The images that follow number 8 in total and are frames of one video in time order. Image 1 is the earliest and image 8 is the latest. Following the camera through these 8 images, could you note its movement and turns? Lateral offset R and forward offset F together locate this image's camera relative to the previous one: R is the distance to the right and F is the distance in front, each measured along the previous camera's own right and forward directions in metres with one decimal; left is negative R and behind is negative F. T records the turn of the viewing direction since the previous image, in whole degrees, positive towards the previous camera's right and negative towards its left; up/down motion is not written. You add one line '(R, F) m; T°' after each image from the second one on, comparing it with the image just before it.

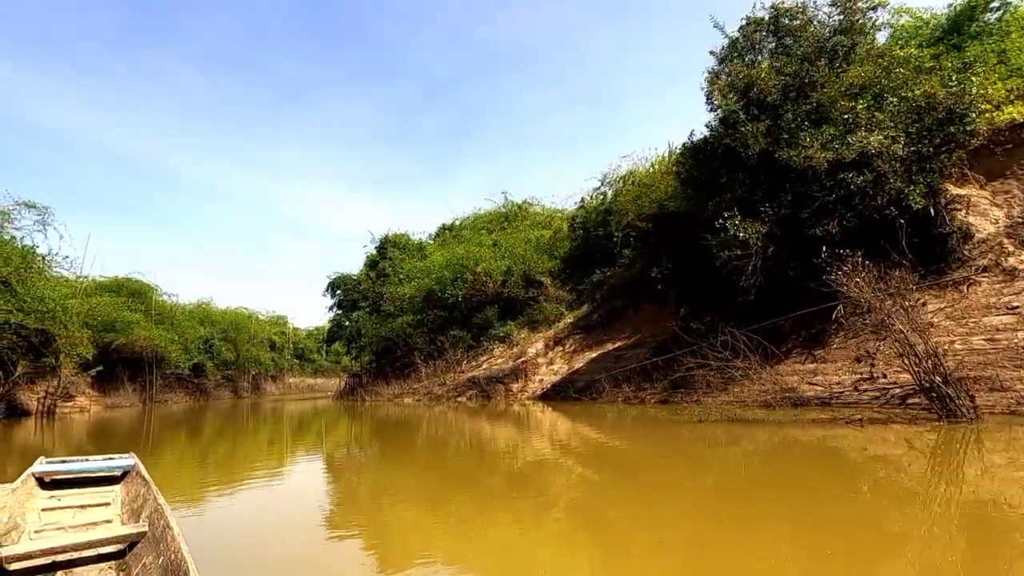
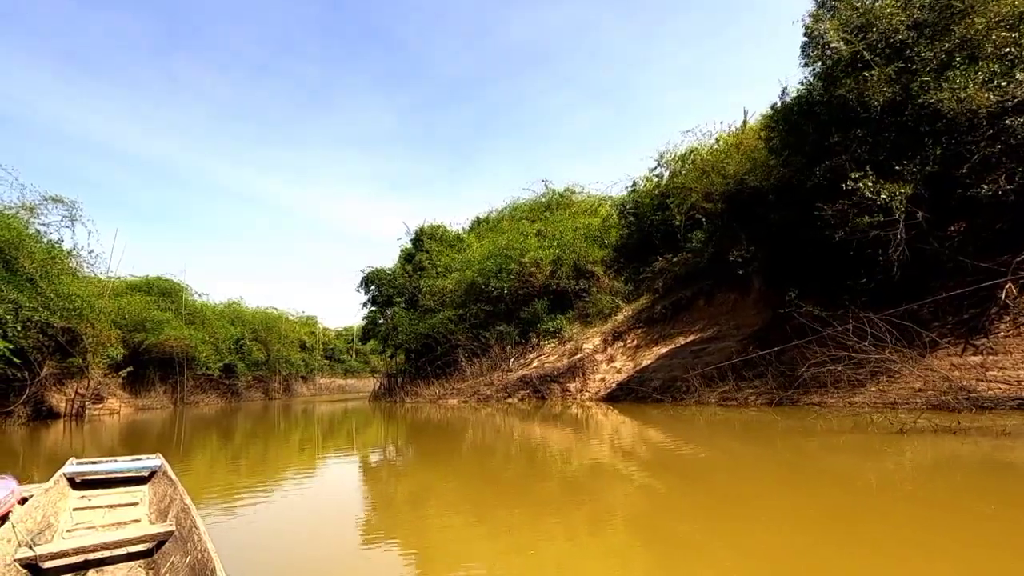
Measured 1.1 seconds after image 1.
(-1.1, +1.9) m; -2°
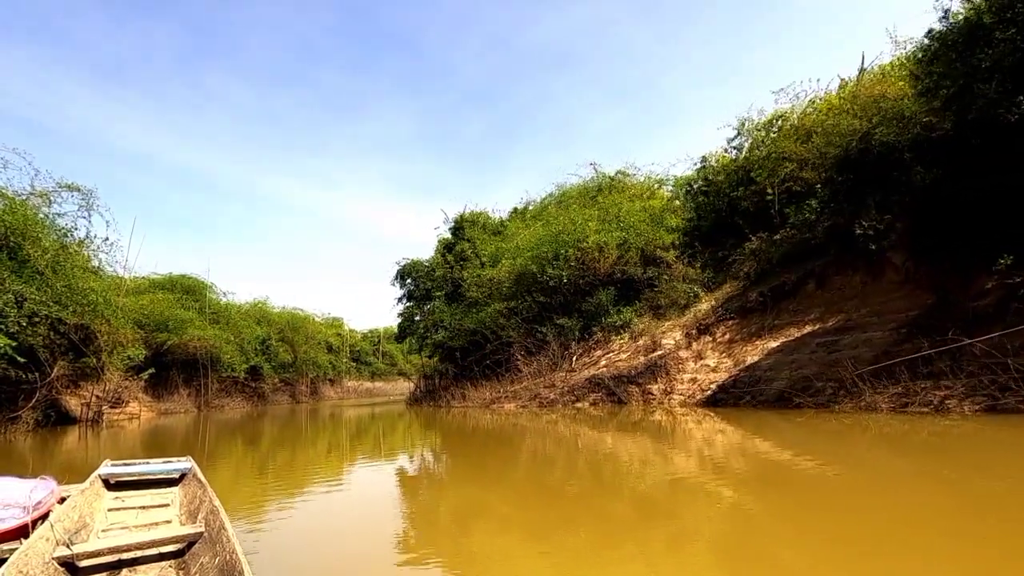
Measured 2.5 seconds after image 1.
(-1.4, +2.6) m; -2°
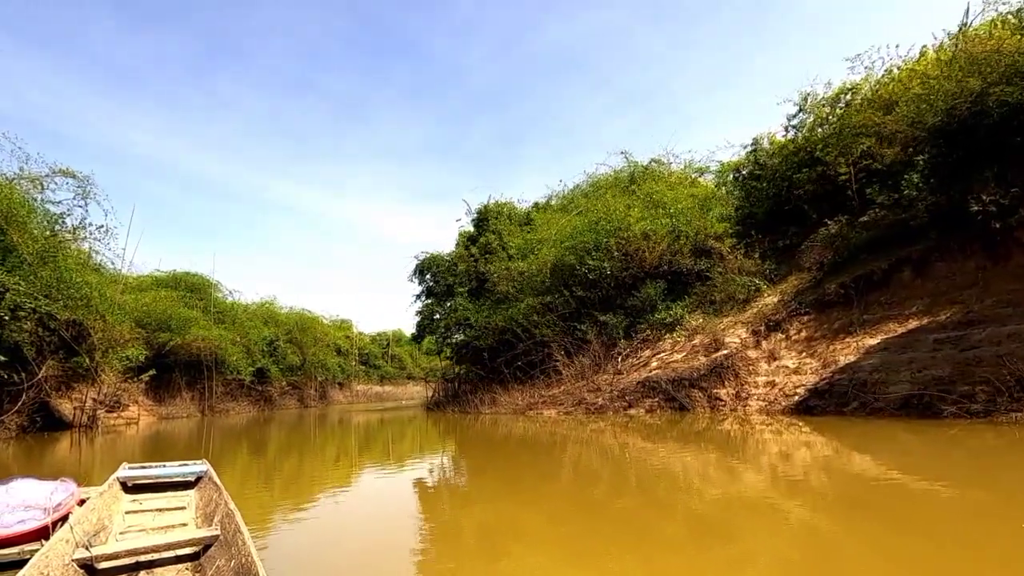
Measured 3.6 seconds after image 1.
(-1.0, +1.9) m; -1°
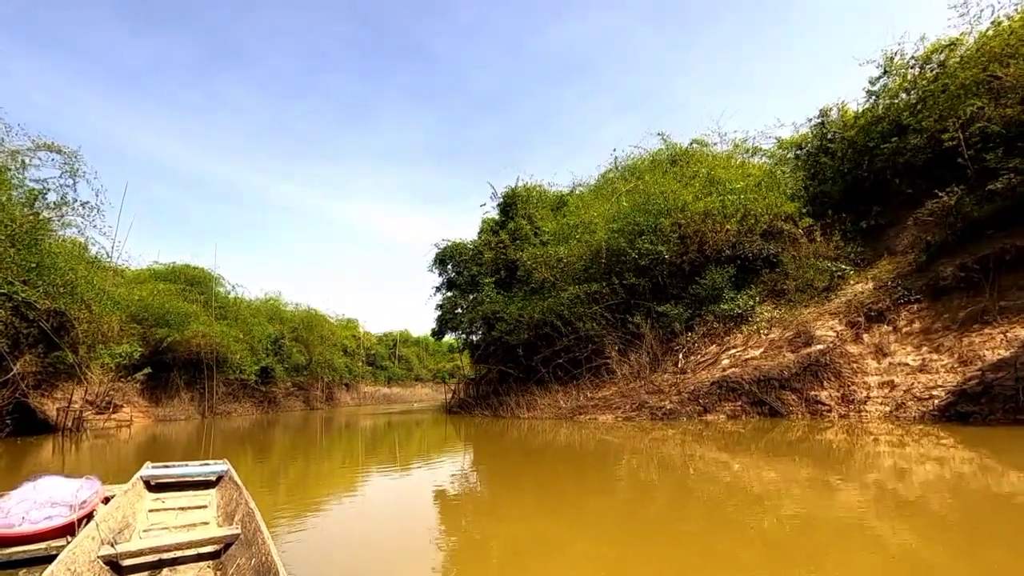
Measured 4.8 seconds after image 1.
(-1.1, +2.2) m; 0°
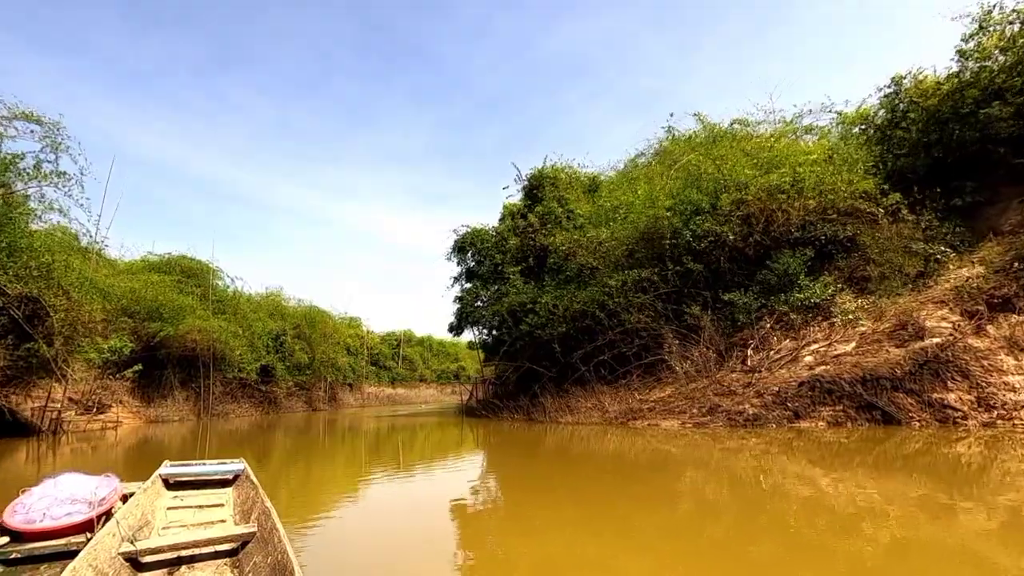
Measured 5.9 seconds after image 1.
(-1.0, +2.0) m; 0°
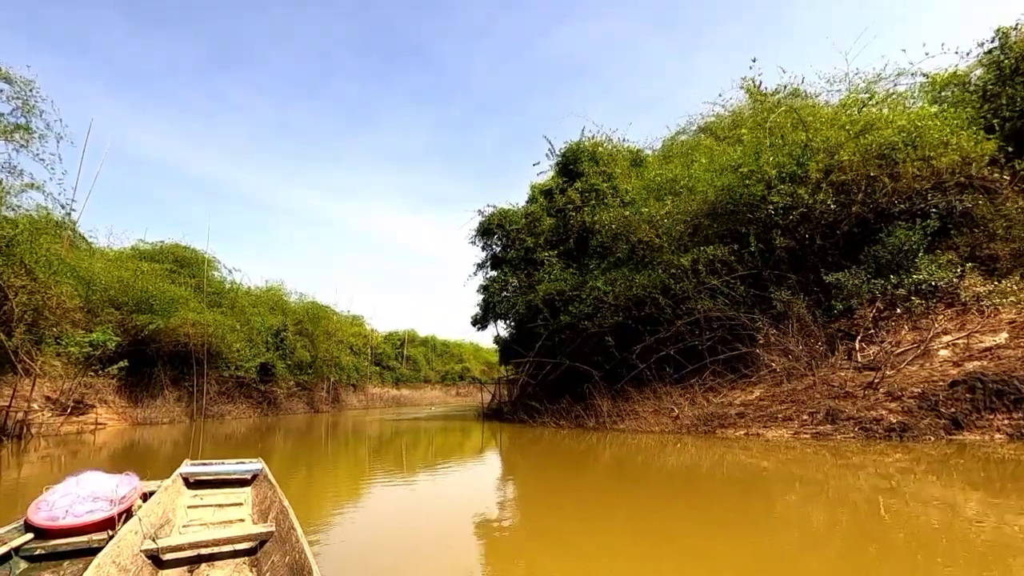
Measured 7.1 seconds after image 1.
(-1.1, +2.2) m; 0°
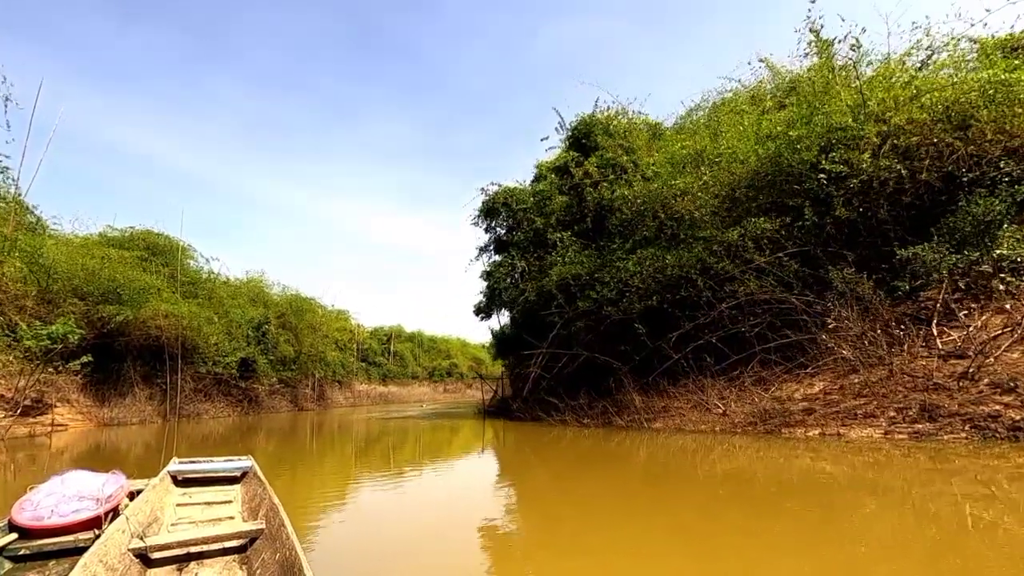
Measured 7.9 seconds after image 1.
(-0.7, +1.5) m; +2°
